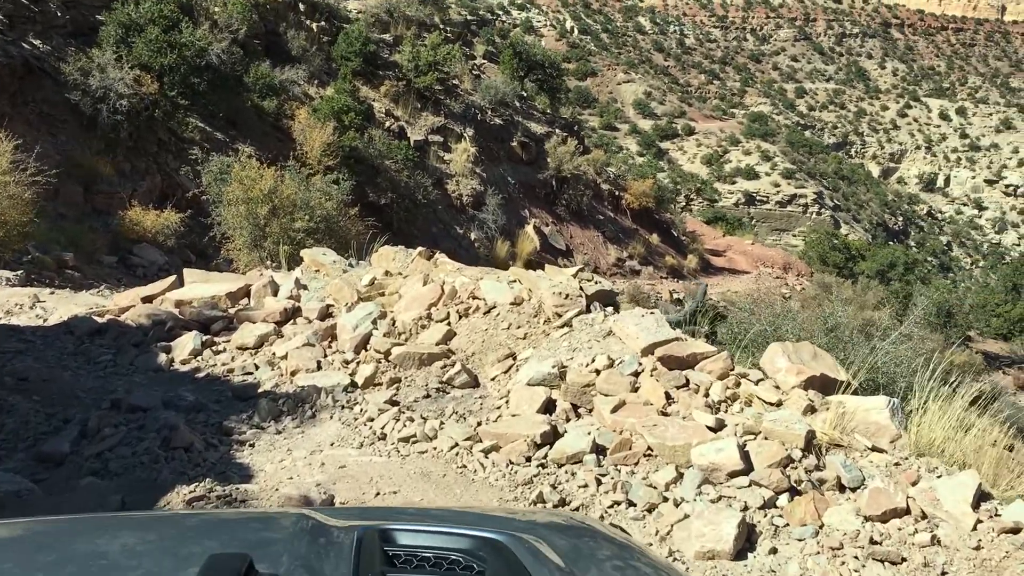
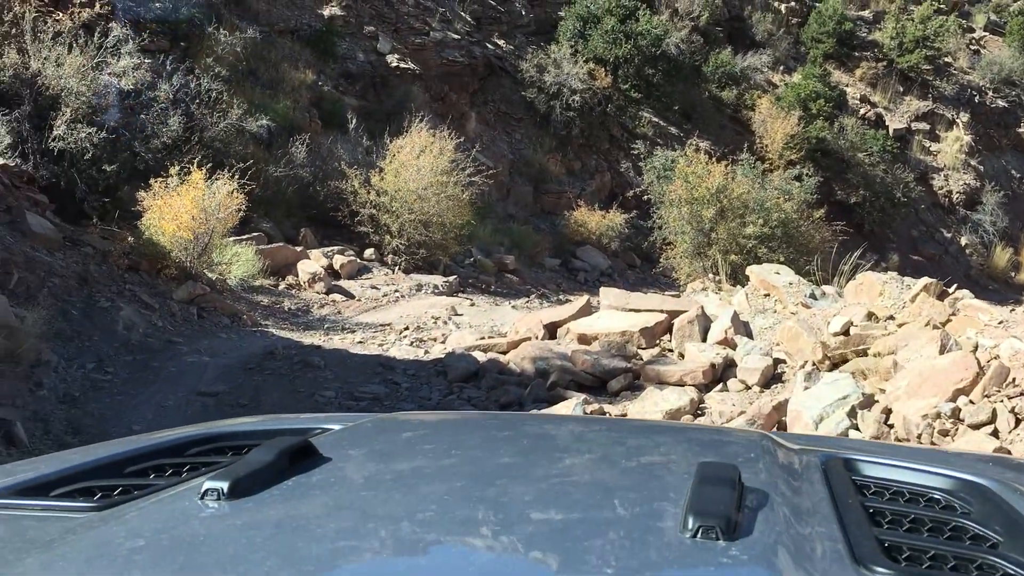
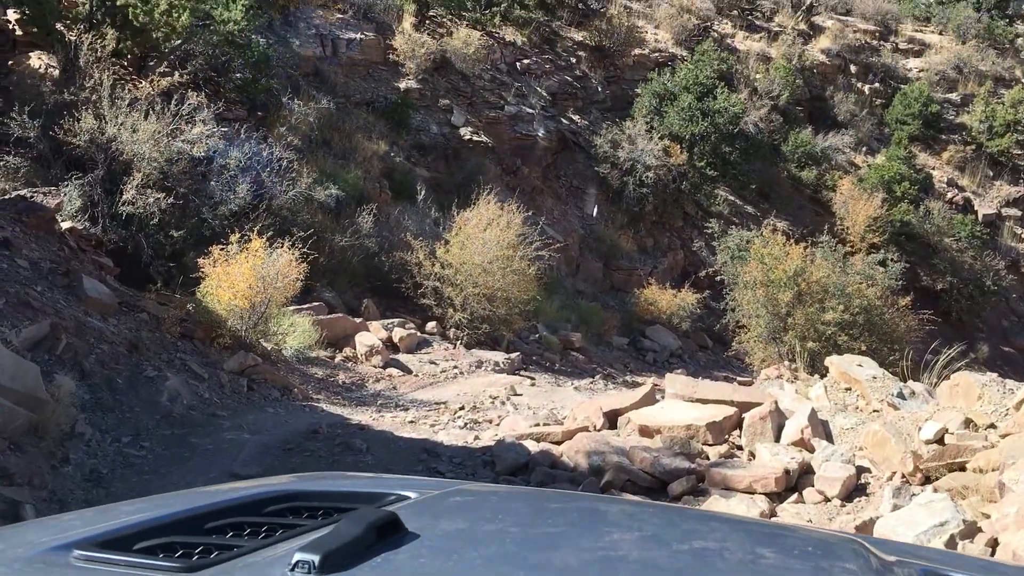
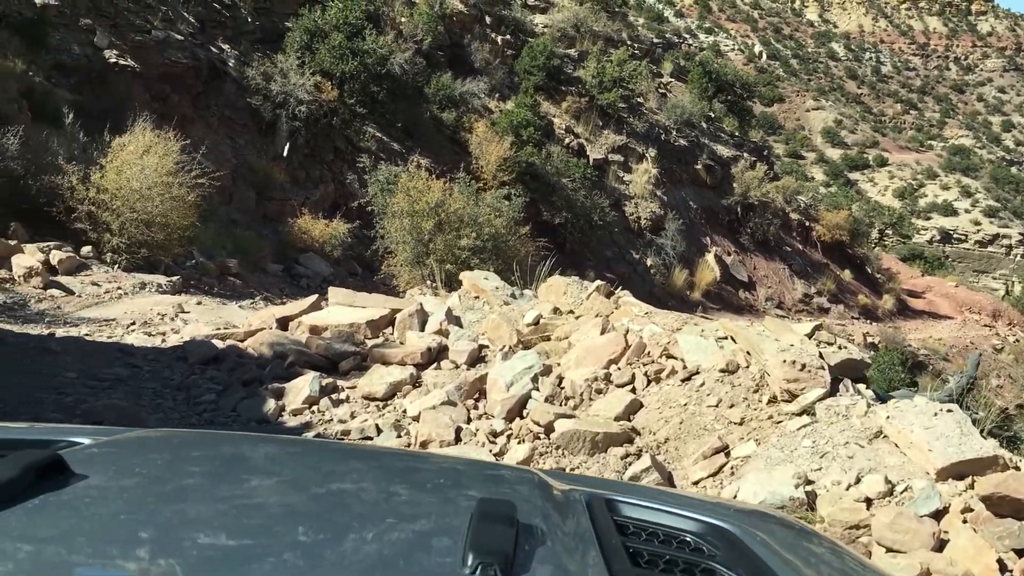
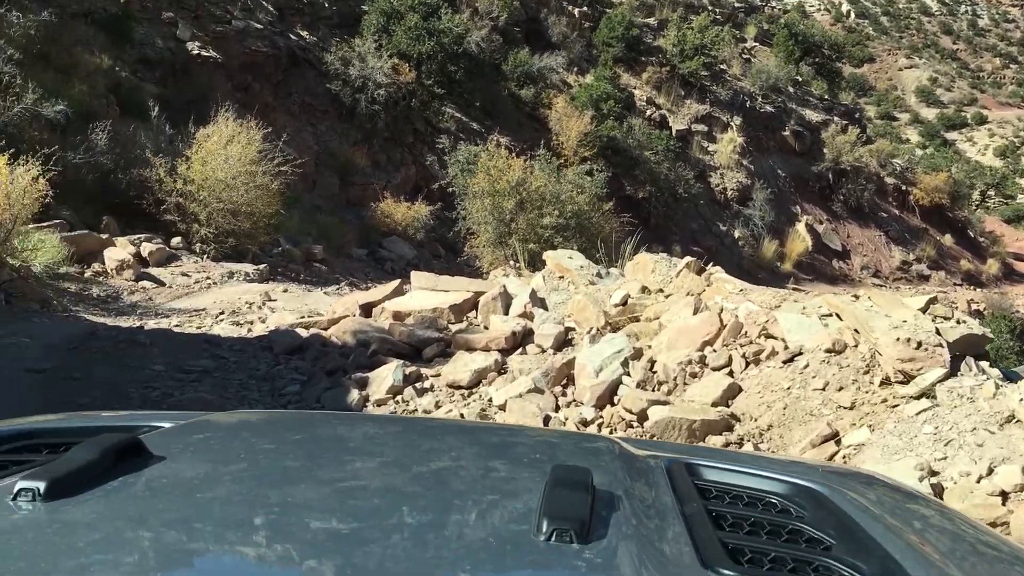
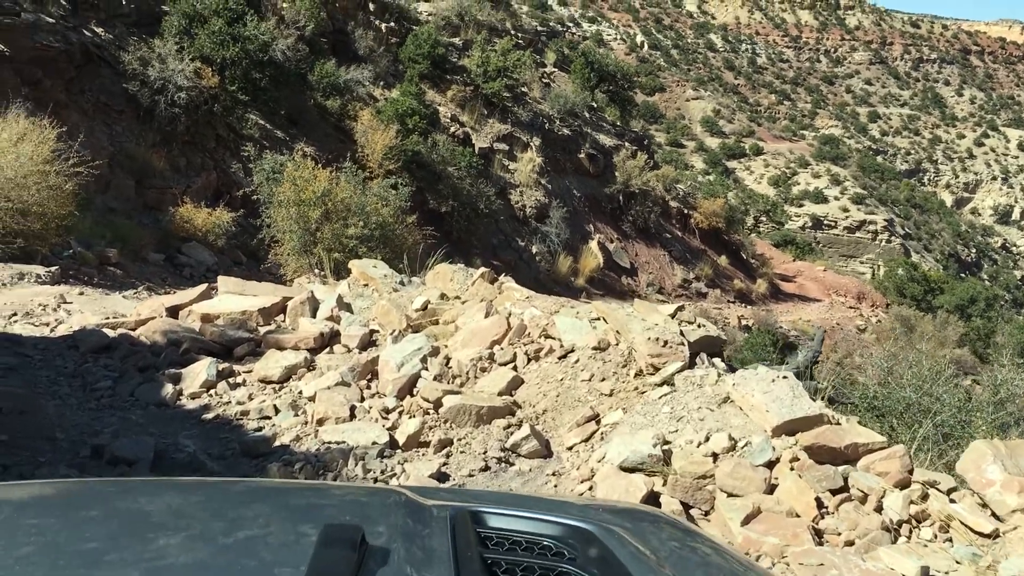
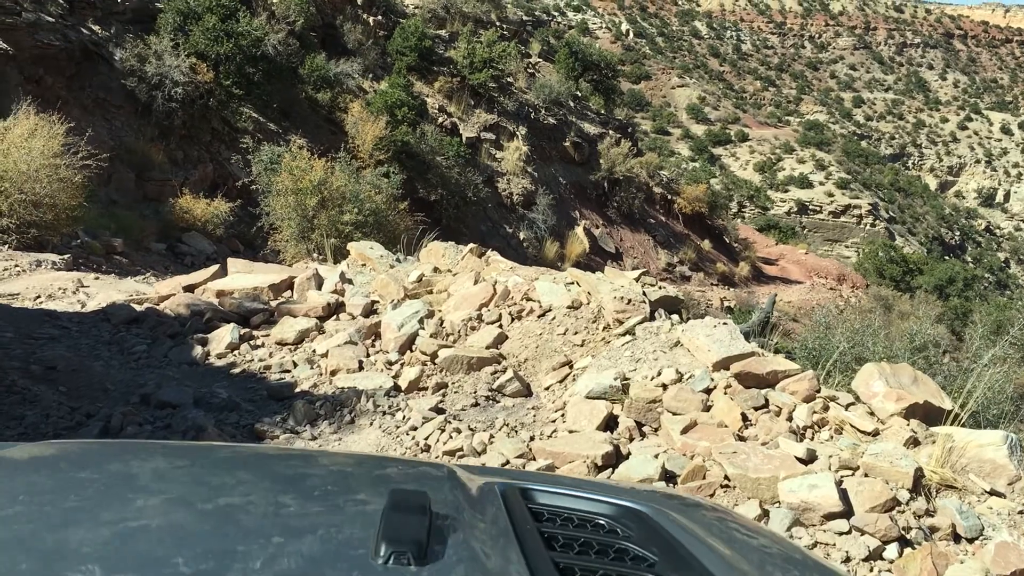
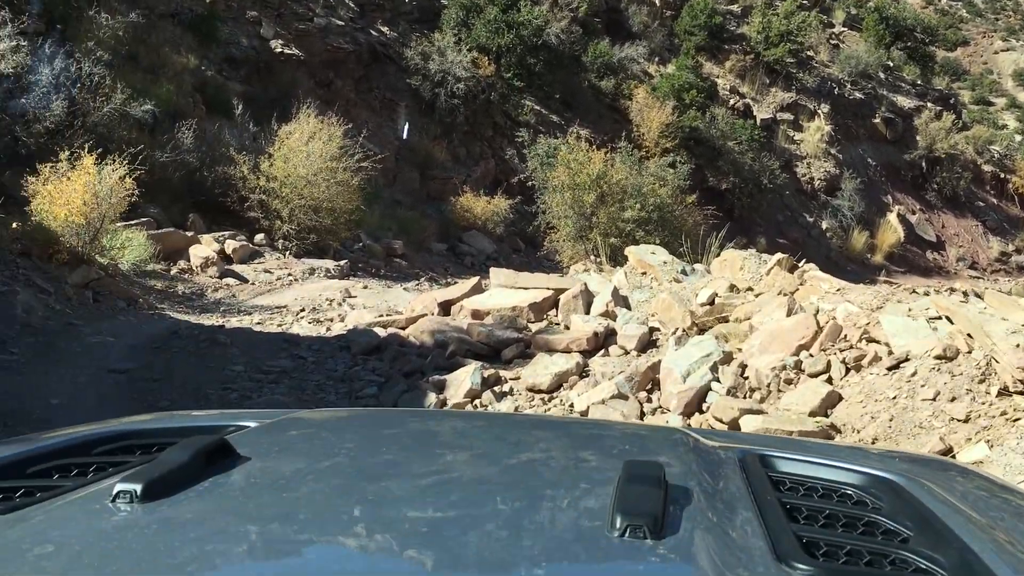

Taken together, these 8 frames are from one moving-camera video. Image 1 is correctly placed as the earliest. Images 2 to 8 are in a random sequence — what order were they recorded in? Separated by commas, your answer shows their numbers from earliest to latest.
7, 6, 4, 5, 8, 2, 3
